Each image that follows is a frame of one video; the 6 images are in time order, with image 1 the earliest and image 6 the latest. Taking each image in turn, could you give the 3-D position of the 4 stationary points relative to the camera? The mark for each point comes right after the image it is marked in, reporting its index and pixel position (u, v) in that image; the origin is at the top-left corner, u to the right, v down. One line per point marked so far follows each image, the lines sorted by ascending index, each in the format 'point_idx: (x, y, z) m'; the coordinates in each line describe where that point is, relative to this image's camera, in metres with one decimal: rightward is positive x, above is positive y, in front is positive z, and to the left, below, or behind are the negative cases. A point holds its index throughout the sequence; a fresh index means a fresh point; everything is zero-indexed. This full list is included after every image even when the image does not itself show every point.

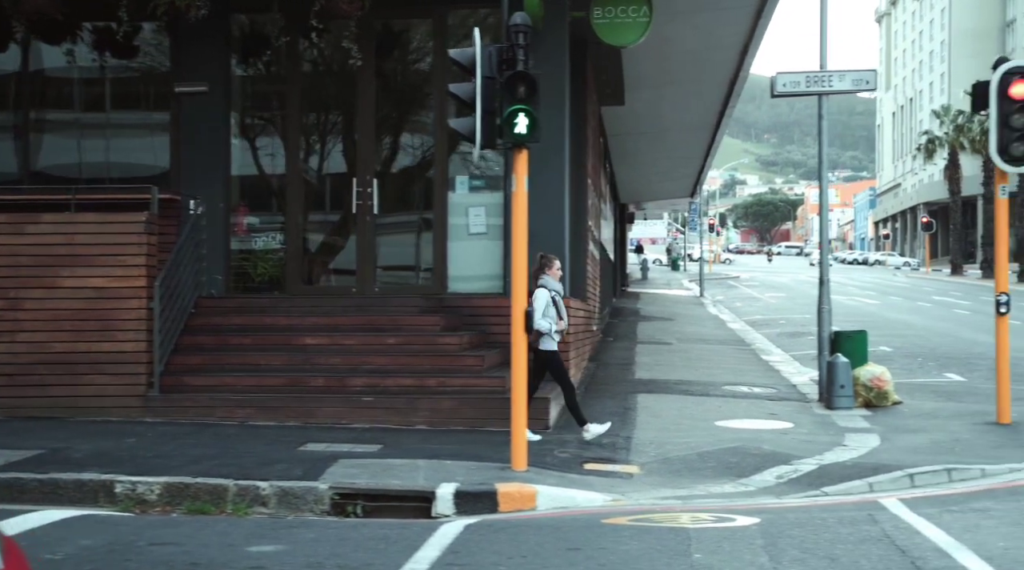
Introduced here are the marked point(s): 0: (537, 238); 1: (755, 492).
0: (+0.4, +0.5, +13.0) m
1: (+1.7, -1.4, +7.8) m
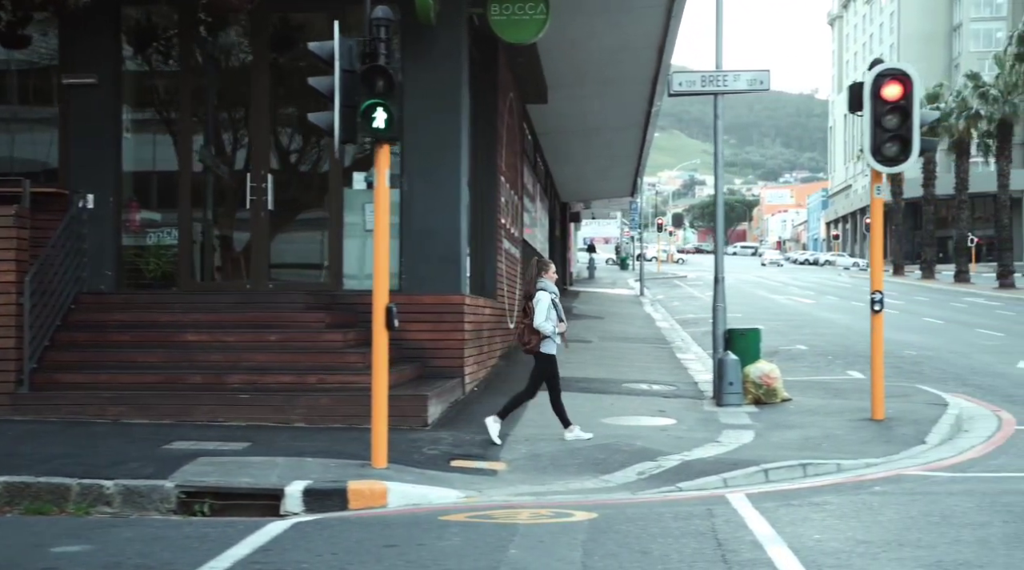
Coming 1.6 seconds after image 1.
0: (-0.9, +0.6, +13.0) m
1: (+0.7, -1.4, +7.8) m
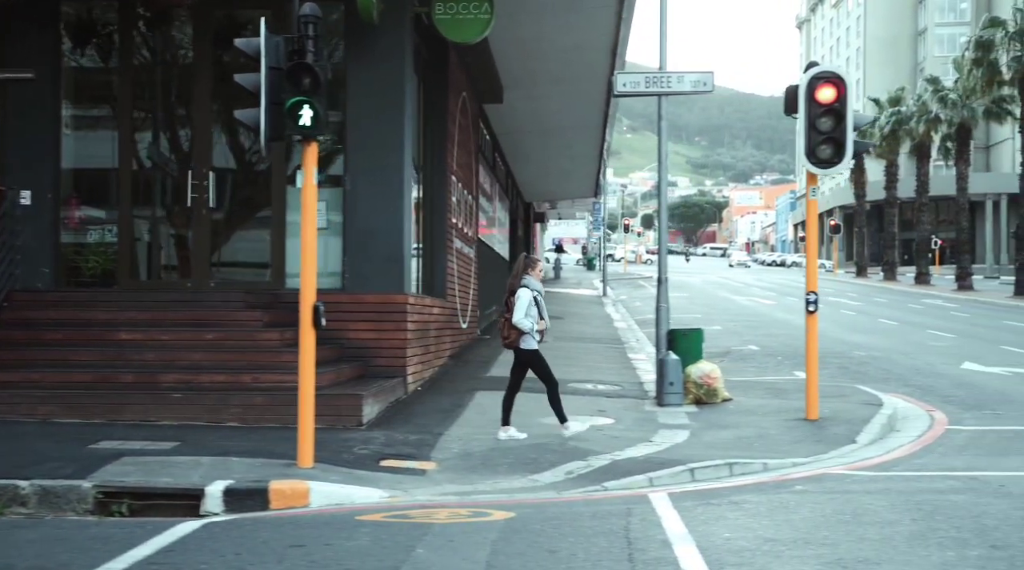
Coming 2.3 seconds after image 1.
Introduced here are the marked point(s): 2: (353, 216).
0: (-1.6, +0.6, +12.9) m
1: (+0.2, -1.4, +7.9) m
2: (-1.8, +0.8, +13.0) m
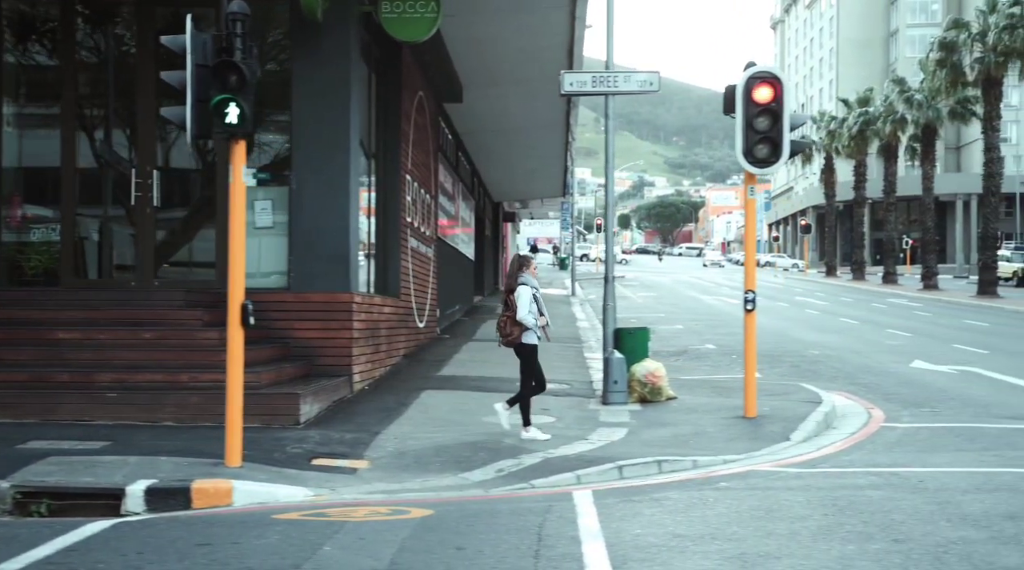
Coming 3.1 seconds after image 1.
0: (-2.3, +0.6, +12.9) m
1: (-0.3, -1.4, +7.9) m
2: (-2.5, +0.8, +12.9) m
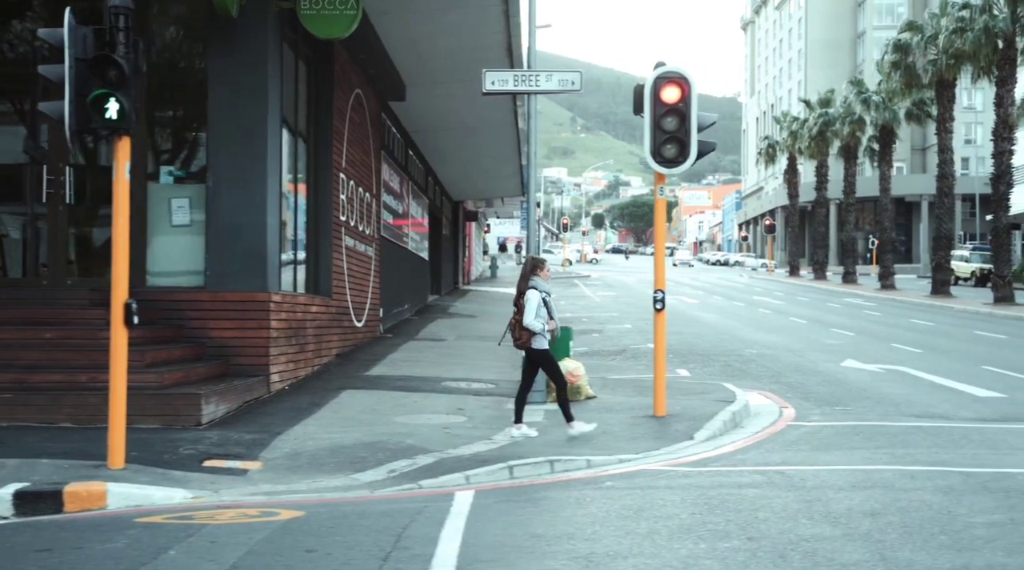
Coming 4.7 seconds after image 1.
0: (-3.2, +0.6, +12.7) m
1: (-1.1, -1.4, +7.8) m
2: (-3.4, +0.8, +12.8) m
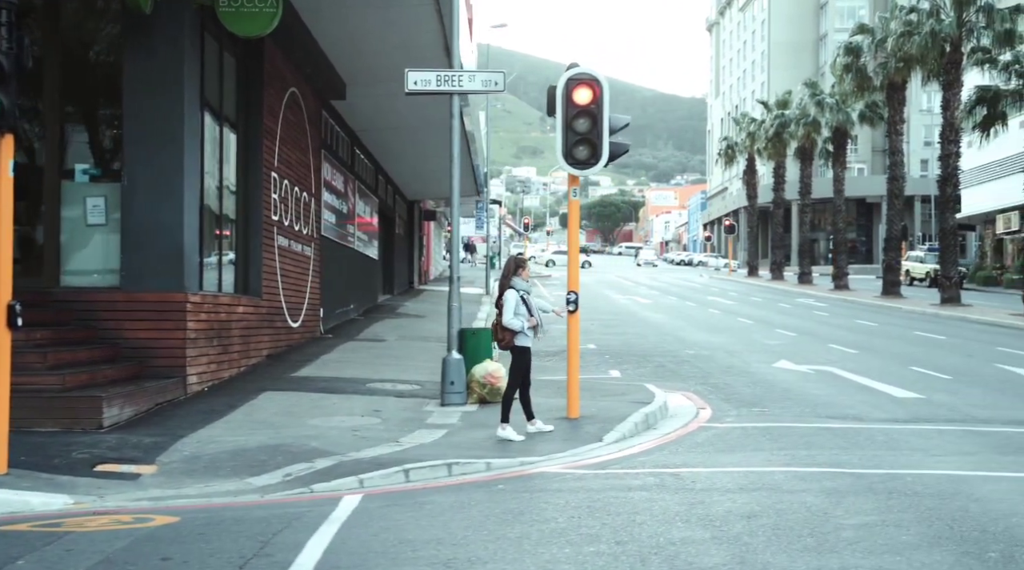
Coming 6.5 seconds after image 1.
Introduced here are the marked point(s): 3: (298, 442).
0: (-4.2, +0.6, +12.5) m
1: (-1.8, -1.4, +7.7) m
2: (-4.4, +0.8, +12.5) m
3: (-1.9, -1.4, +9.7) m
